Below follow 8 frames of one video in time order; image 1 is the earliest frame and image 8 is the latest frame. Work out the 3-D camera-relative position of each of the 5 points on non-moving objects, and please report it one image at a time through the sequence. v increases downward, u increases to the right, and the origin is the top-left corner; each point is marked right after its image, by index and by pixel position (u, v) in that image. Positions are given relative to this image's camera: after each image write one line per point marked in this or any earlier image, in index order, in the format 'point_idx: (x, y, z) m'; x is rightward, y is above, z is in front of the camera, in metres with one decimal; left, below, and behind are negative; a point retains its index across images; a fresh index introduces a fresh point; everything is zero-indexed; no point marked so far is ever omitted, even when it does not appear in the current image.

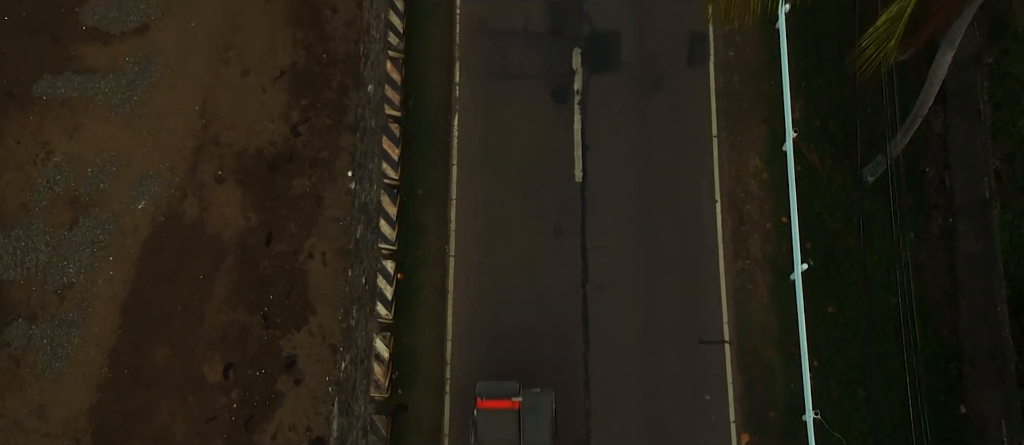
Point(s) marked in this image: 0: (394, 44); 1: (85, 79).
0: (-2.0, +2.9, +19.0) m
1: (-7.3, +2.4, +19.3) m
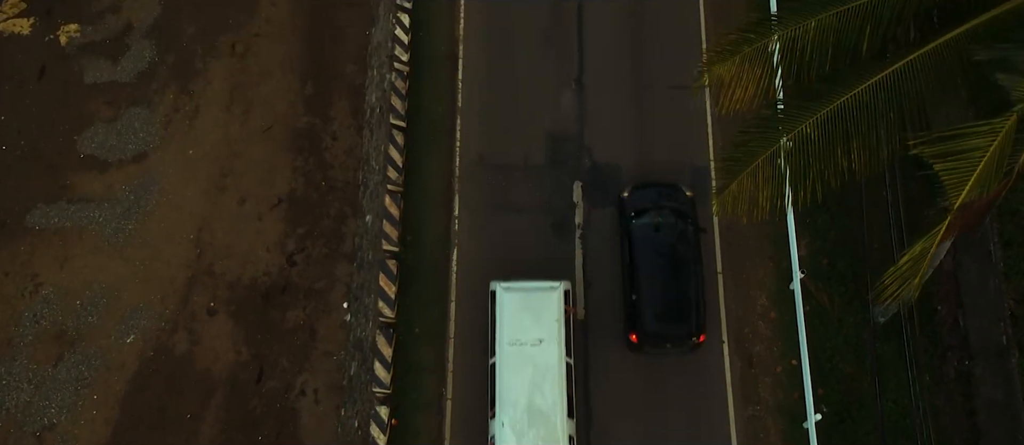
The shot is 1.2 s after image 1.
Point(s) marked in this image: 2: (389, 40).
0: (-2.0, +0.7, +18.8) m
1: (-7.3, +0.2, +19.1) m
2: (-2.3, +3.4, +21.8) m
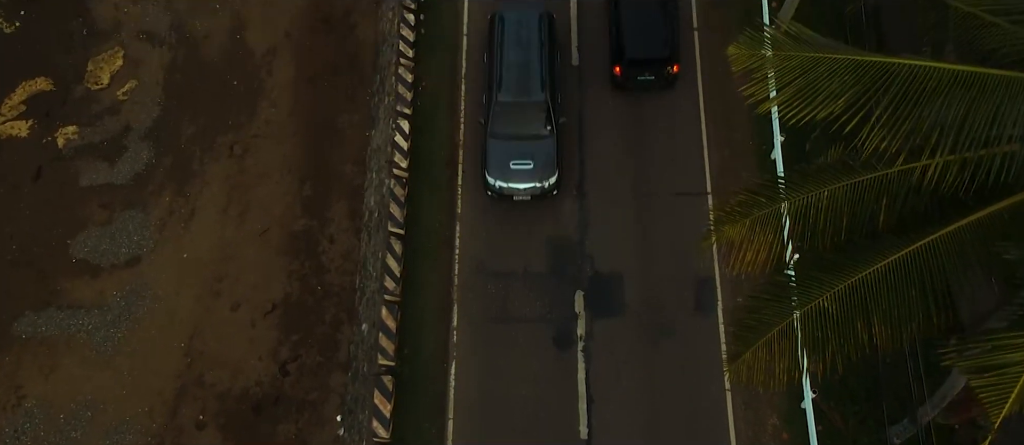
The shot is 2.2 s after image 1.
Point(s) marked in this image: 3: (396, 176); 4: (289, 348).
0: (-2.0, -1.0, +18.5) m
1: (-7.3, -1.5, +18.7) m
2: (-2.4, +1.5, +21.7) m
3: (-2.2, +0.8, +21.5) m
4: (-3.6, -2.0, +18.3) m
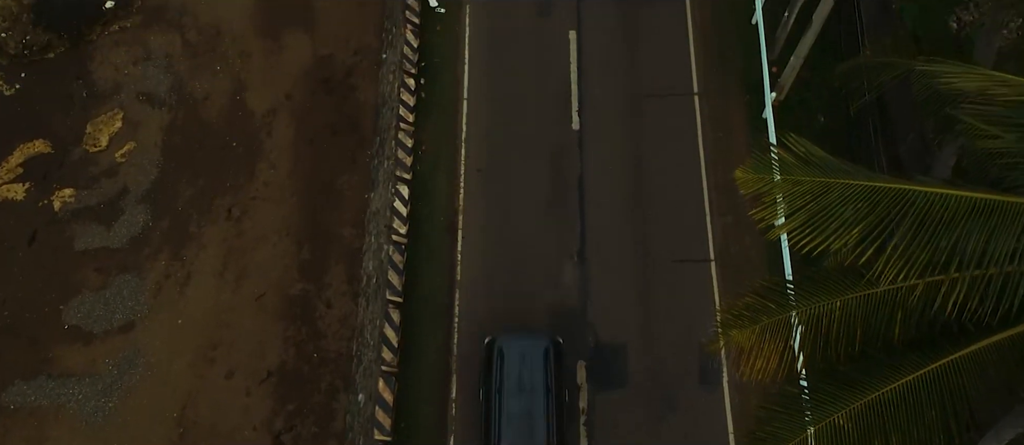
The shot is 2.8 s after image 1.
0: (-2.0, -2.1, +18.2) m
1: (-7.3, -2.5, +18.4) m
2: (-2.4, +0.2, +21.5) m
3: (-2.2, -0.4, +21.3) m
4: (-3.6, -3.0, +18.0) m
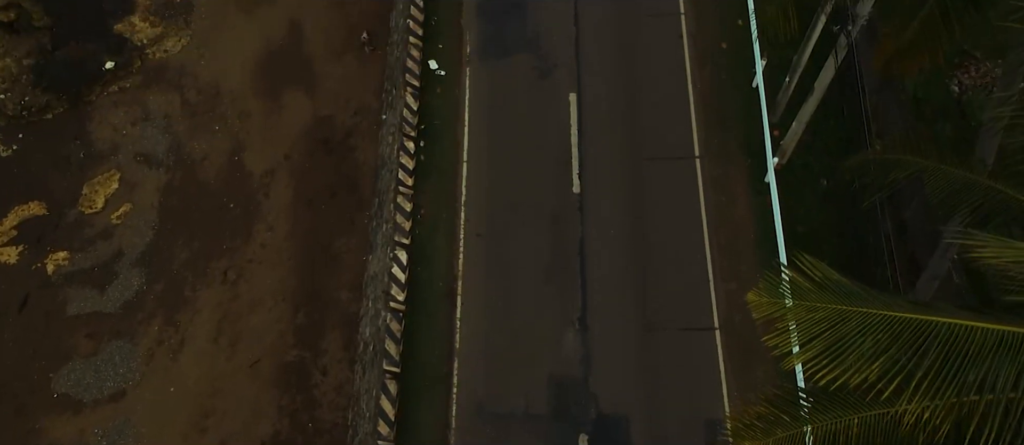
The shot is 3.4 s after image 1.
0: (-2.0, -3.1, +17.8) m
1: (-7.3, -3.6, +18.0) m
2: (-2.4, -1.0, +21.2) m
3: (-2.2, -1.6, +20.9) m
4: (-3.6, -4.1, +17.5) m
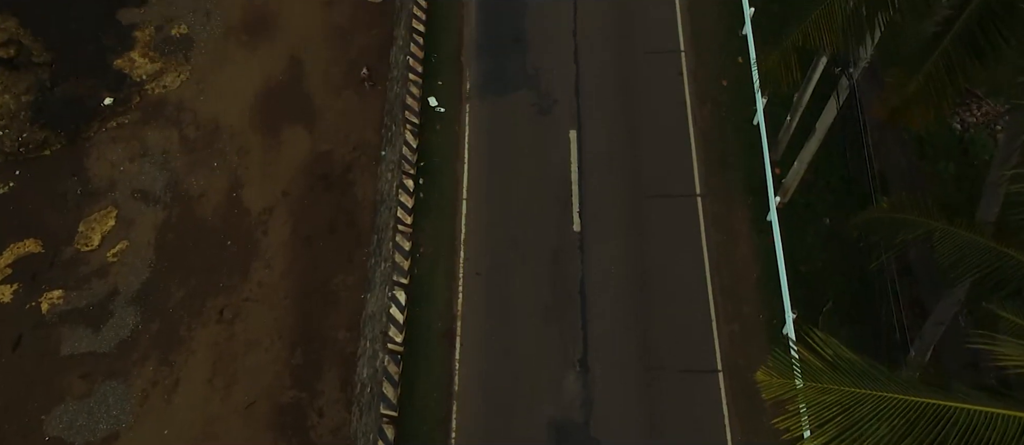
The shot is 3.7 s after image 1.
0: (-2.0, -3.7, +17.5) m
1: (-7.3, -4.2, +17.7) m
2: (-2.4, -1.7, +21.0) m
3: (-2.2, -2.3, +20.7) m
4: (-3.6, -4.7, +17.2) m
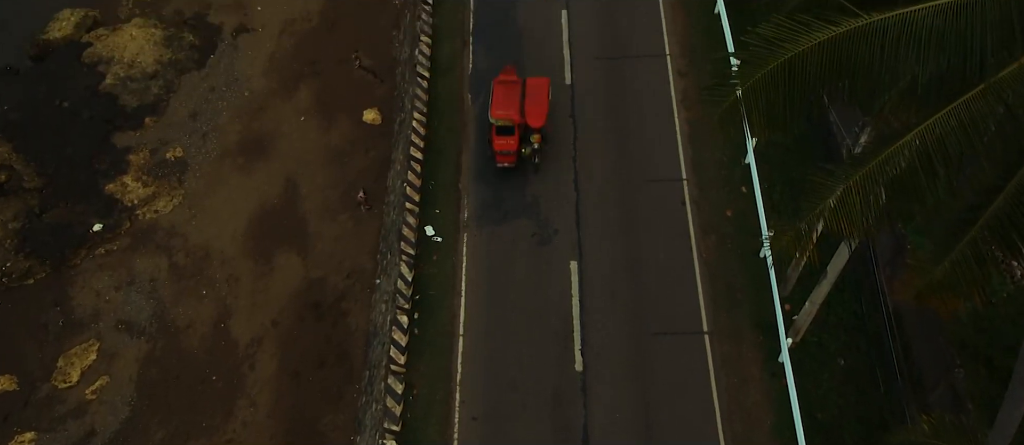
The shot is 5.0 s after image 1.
0: (-2.0, -5.8, +16.1) m
1: (-7.4, -6.3, +16.2) m
2: (-2.4, -4.1, +19.8) m
3: (-2.2, -4.7, +19.4) m
4: (-3.7, -6.7, +15.7) m
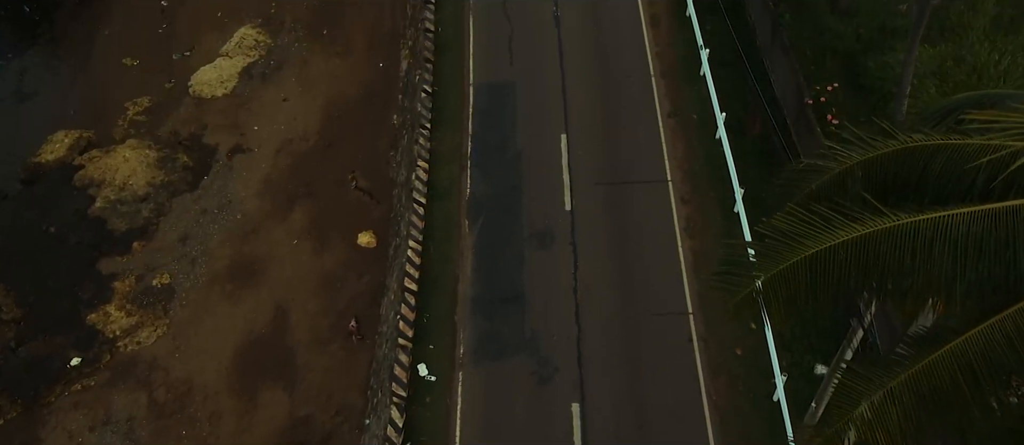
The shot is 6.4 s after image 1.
0: (-2.1, -7.8, +14.2) m
1: (-7.4, -8.3, +14.3) m
2: (-2.4, -6.5, +18.1) m
3: (-2.3, -7.0, +17.6) m
4: (-3.7, -8.7, +13.7) m
